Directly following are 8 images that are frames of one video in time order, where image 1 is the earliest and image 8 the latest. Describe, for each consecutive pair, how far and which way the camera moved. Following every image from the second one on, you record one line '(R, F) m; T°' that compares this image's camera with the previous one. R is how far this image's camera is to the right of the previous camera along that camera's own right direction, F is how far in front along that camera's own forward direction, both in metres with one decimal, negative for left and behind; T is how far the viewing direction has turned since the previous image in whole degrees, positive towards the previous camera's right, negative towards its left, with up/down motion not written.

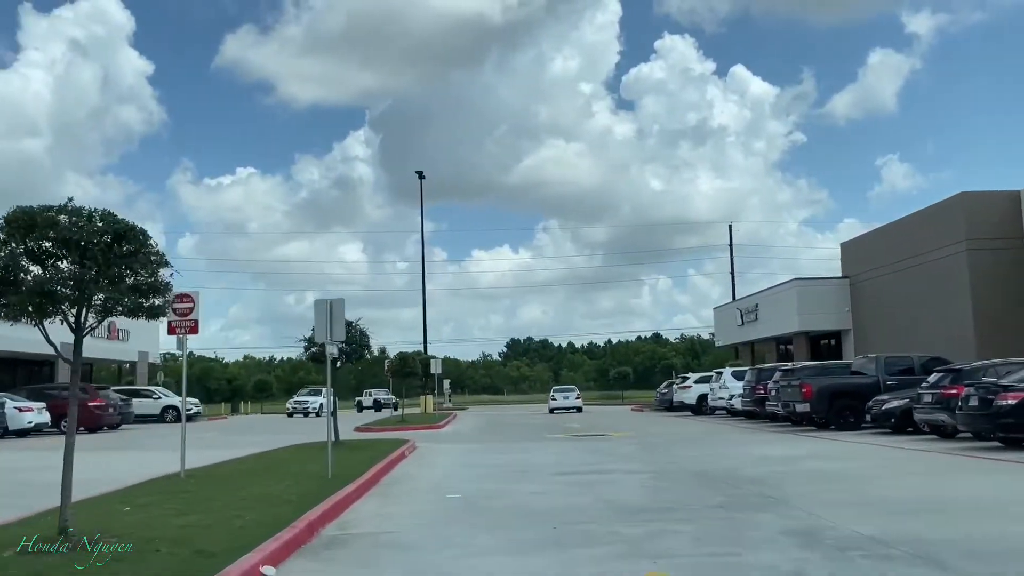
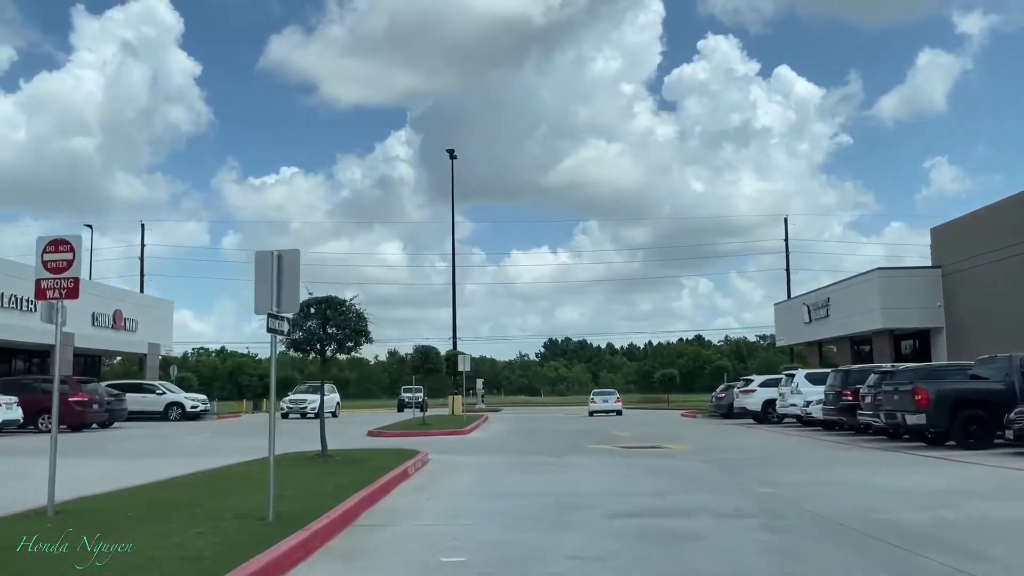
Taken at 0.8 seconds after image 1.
(0.0, +4.6) m; -3°
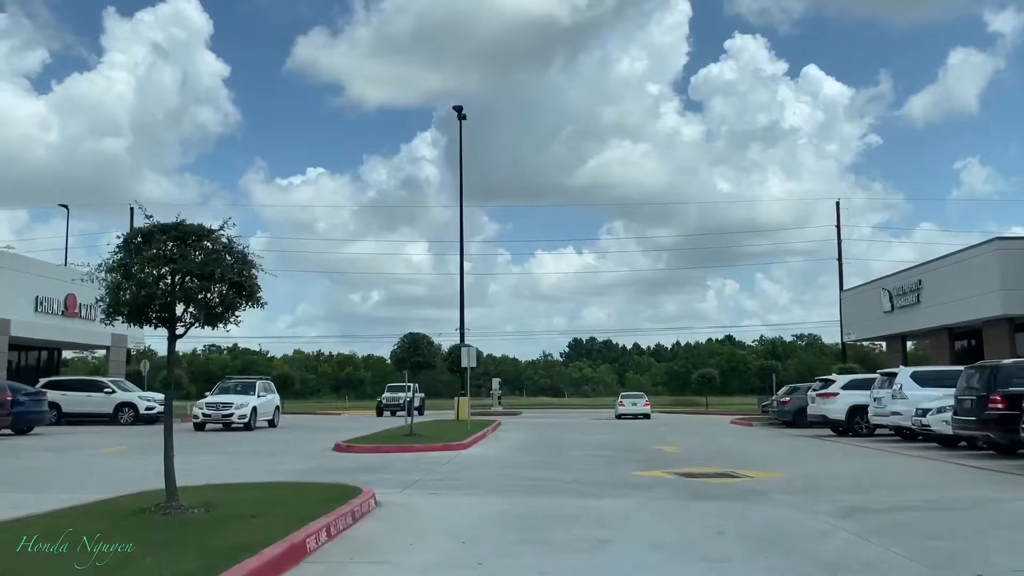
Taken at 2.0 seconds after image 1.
(+0.3, +7.0) m; -2°
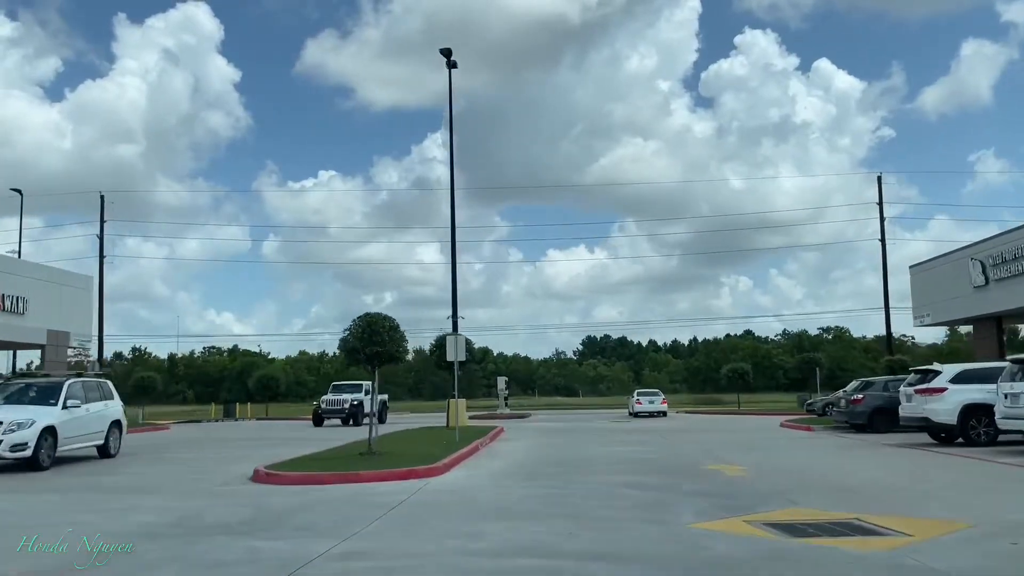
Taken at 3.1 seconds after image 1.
(+0.4, +6.4) m; -1°
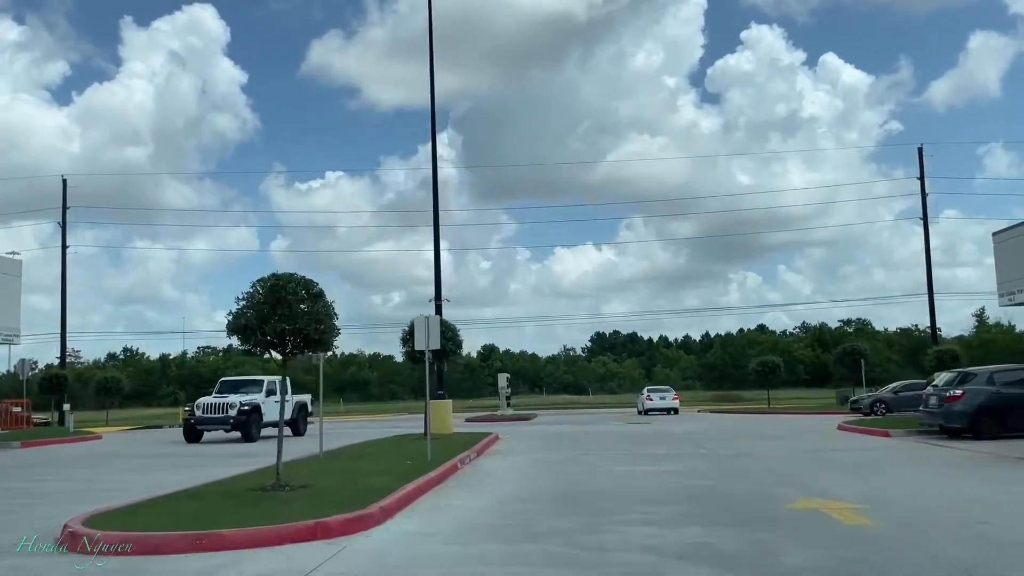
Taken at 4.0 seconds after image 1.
(+0.3, +5.8) m; -1°
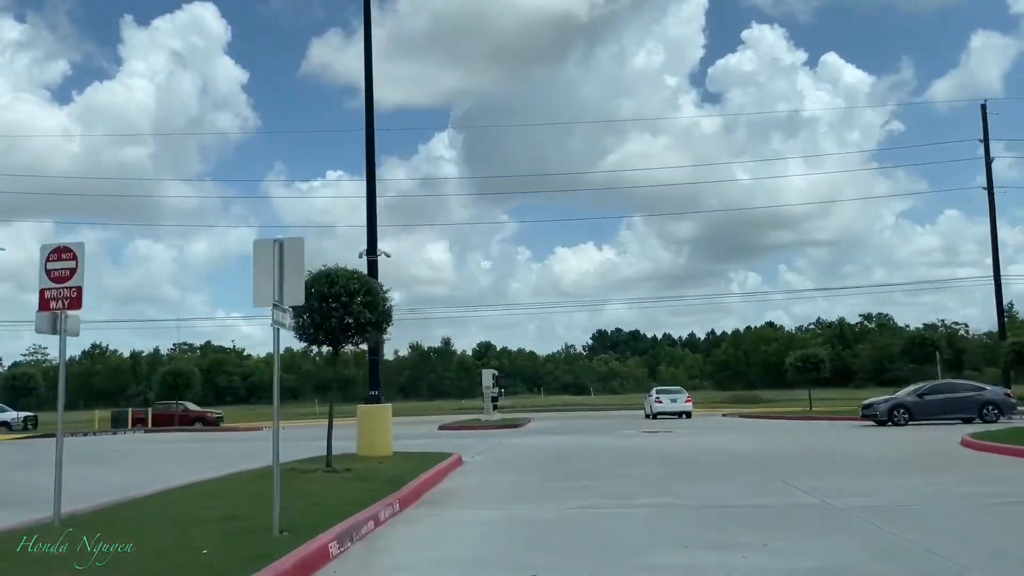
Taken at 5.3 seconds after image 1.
(+0.6, +8.5) m; 0°
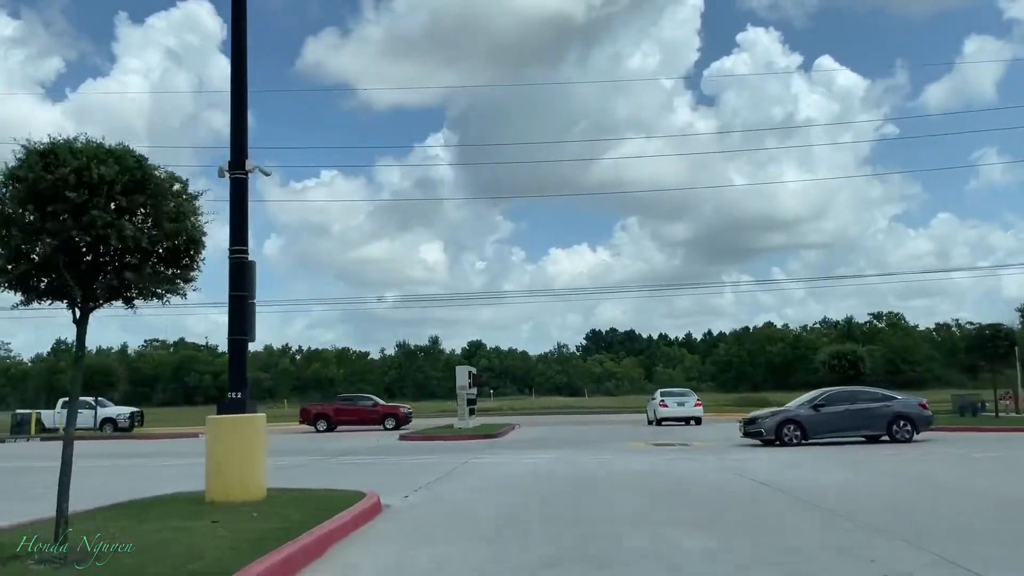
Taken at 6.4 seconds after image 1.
(+0.5, +6.5) m; 0°
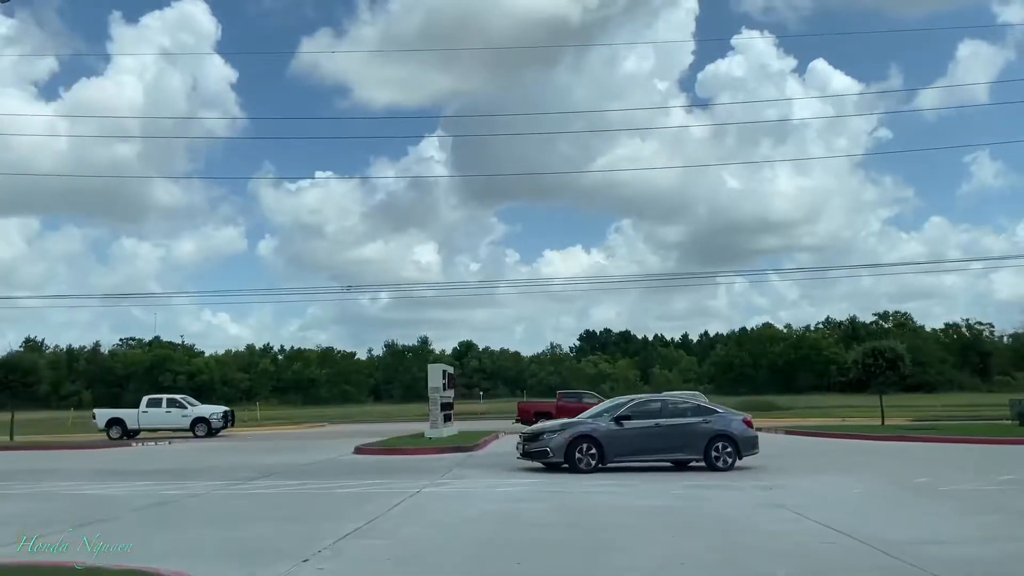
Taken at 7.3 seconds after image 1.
(+0.4, +4.8) m; 0°
